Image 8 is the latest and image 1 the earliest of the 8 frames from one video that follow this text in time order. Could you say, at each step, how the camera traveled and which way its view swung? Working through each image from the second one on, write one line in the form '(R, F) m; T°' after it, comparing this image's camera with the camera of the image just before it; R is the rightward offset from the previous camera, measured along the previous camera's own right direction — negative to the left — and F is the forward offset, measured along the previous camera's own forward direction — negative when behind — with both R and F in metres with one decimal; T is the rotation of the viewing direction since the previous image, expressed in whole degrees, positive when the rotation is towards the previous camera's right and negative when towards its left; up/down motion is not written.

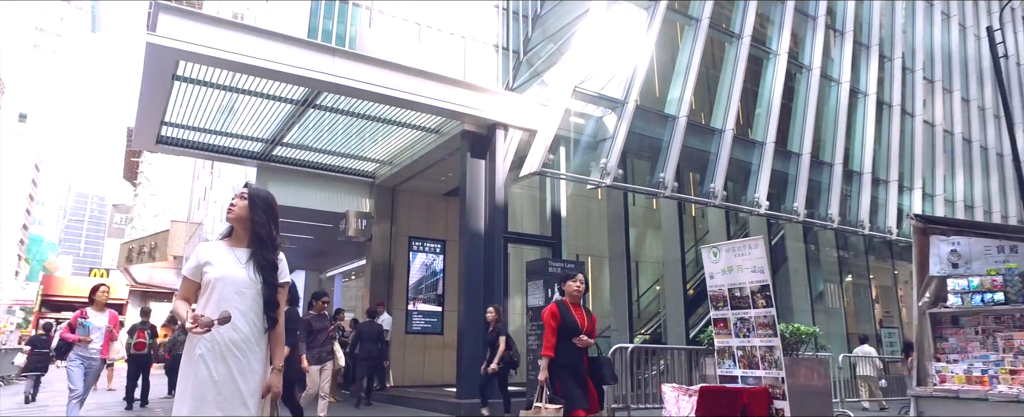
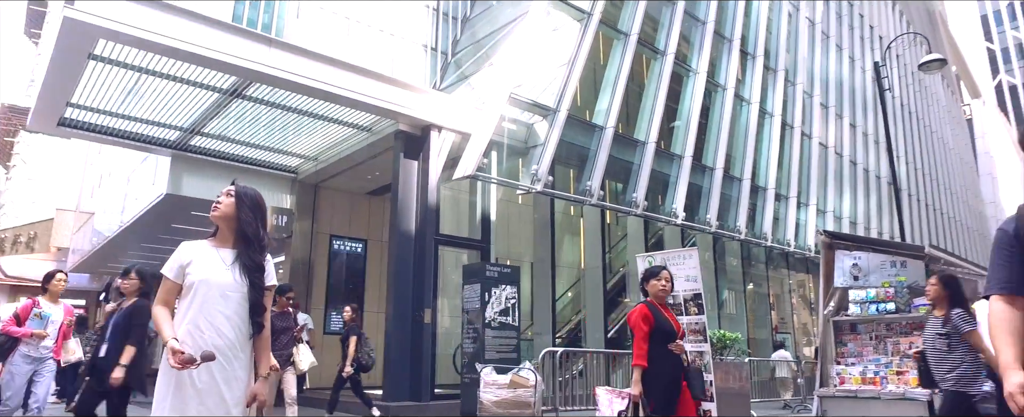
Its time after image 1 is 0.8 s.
(-0.4, 0.0) m; +8°
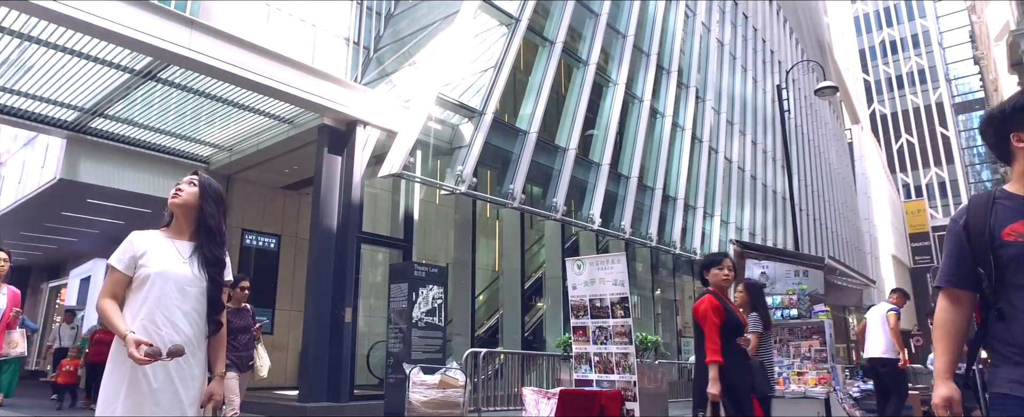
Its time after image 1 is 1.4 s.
(-0.3, 0.0) m; +8°
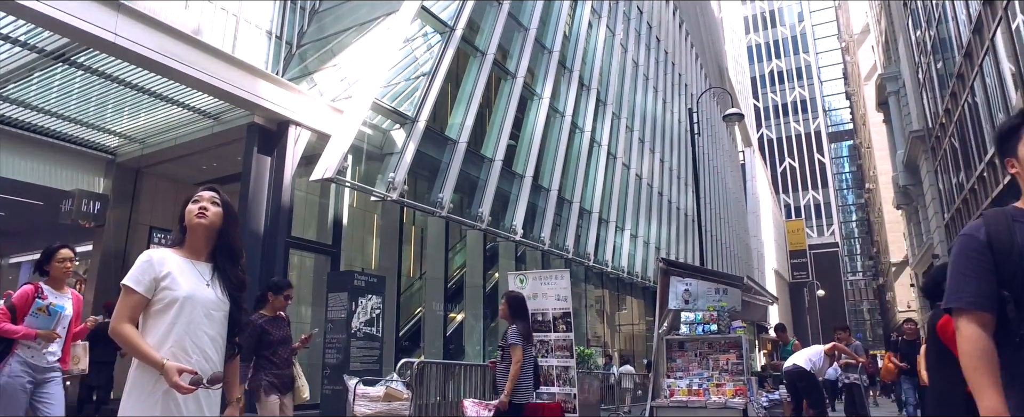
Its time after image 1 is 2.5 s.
(-0.6, -0.1) m; +9°
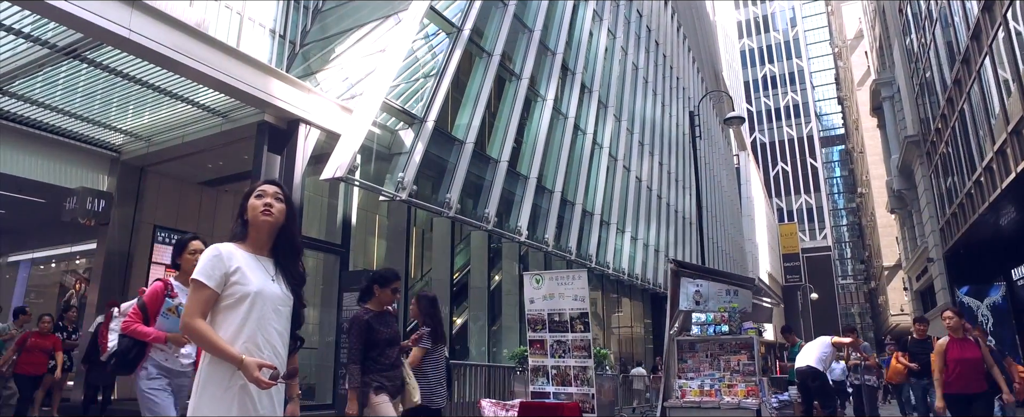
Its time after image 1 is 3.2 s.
(-0.3, 0.0) m; +1°
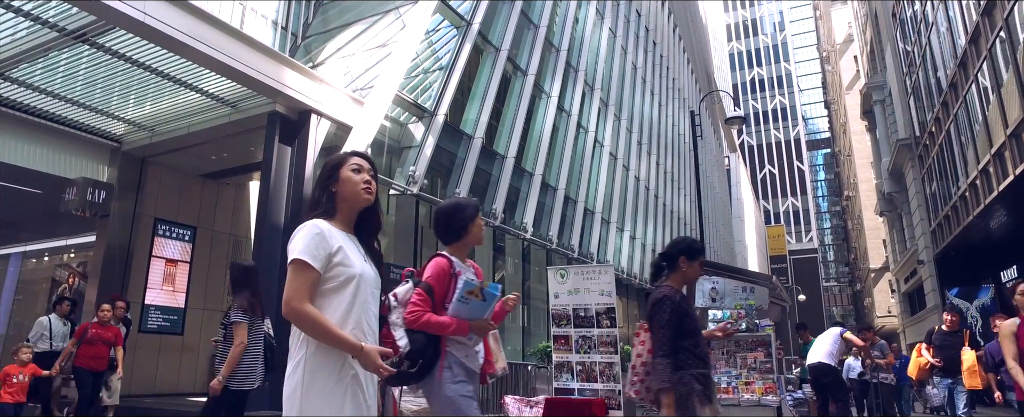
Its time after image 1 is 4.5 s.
(-0.5, +0.1) m; +1°
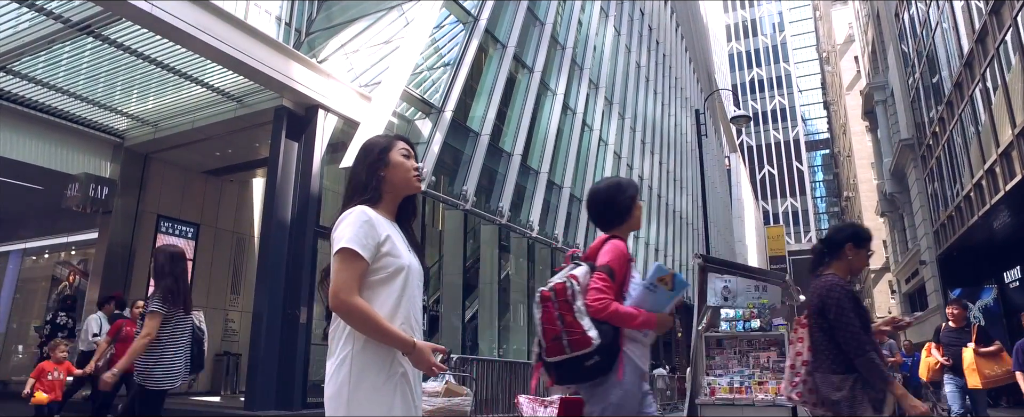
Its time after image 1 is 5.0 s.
(-0.2, +0.1) m; 0°
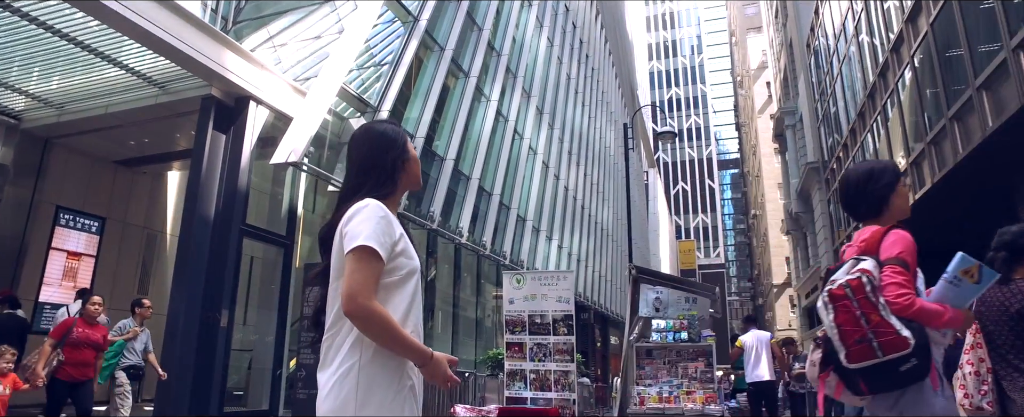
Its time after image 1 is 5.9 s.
(-0.3, +0.1) m; +7°
